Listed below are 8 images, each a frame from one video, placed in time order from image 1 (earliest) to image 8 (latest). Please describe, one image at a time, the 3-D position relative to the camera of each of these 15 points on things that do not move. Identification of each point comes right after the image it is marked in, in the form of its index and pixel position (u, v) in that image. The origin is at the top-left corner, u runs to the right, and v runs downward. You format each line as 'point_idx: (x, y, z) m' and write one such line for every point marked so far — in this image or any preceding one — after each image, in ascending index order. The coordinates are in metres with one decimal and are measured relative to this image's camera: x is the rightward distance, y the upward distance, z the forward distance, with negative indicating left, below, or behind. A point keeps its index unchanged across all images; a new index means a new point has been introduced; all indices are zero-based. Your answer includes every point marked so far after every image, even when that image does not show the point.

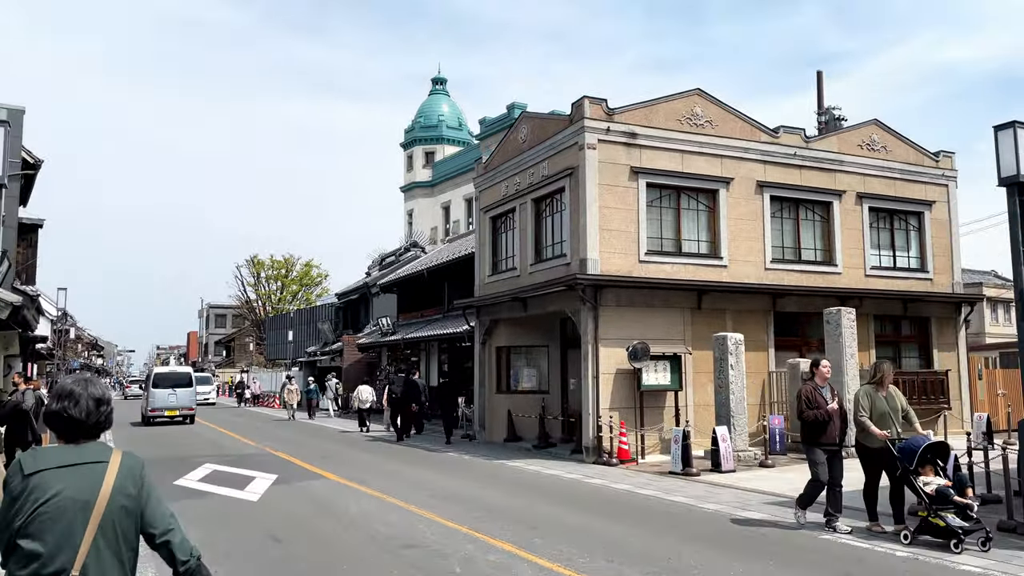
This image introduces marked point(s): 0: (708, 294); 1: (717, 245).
0: (+4.3, -0.2, +17.8) m
1: (+4.6, +1.0, +18.1) m
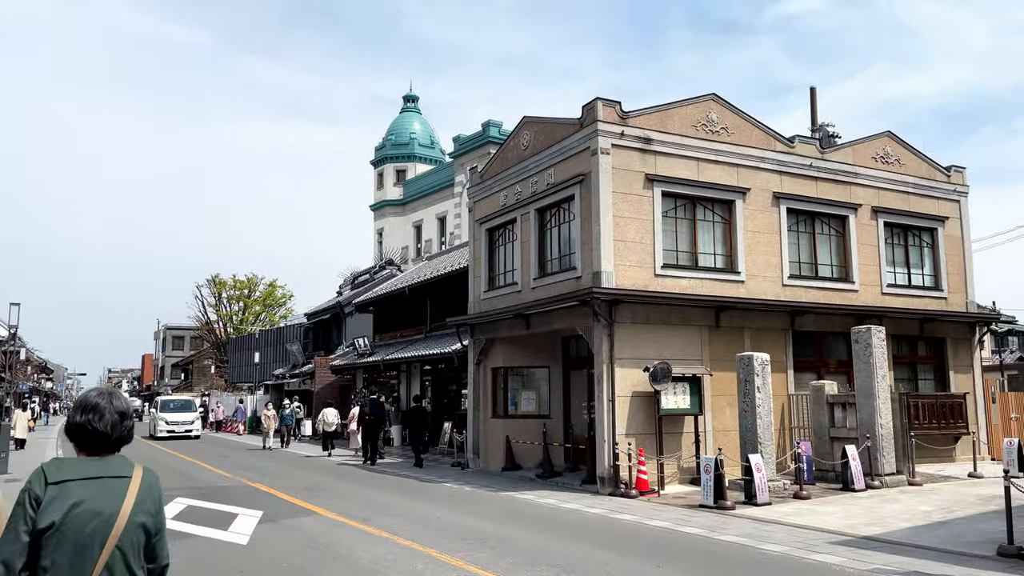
0: (+4.4, -0.5, +16.6) m
1: (+4.7, +0.6, +17.0) m
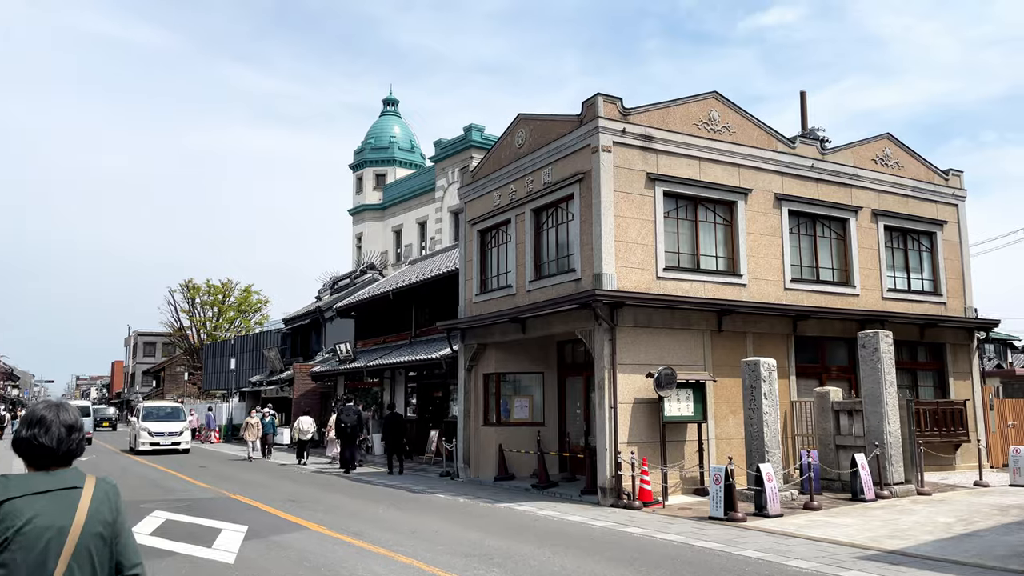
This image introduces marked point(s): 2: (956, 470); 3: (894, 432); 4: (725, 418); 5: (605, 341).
0: (+4.3, -0.6, +16.1) m
1: (+4.6, +0.5, +16.5) m
2: (+10.5, -4.3, +19.1) m
3: (+7.0, -2.6, +14.8) m
4: (+4.2, -2.6, +15.9) m
5: (+1.7, -1.0, +14.7) m
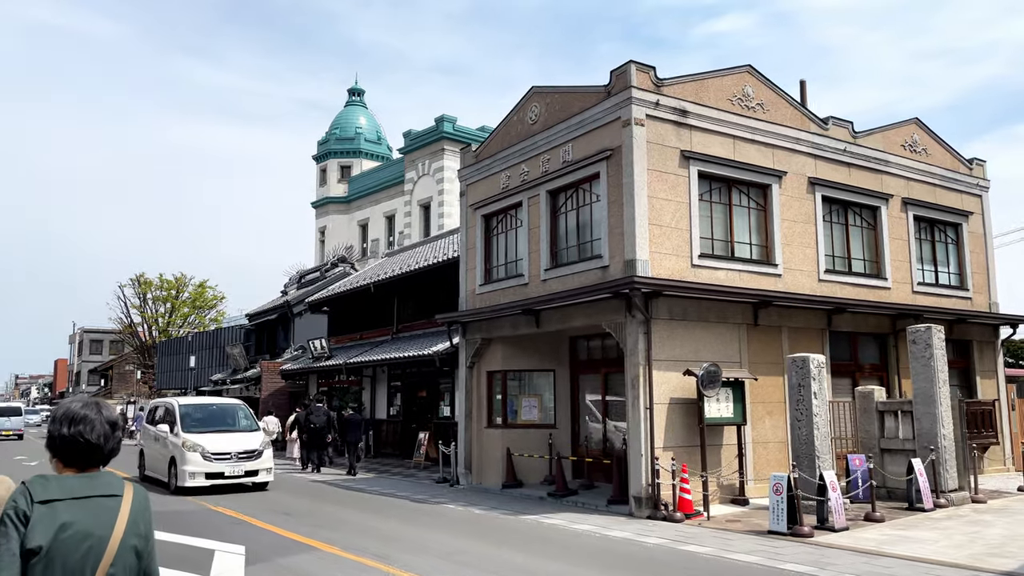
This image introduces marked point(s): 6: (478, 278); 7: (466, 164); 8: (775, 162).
0: (+4.6, -0.4, +14.8) m
1: (+4.9, +0.7, +15.3) m
2: (+10.6, -4.2, +18.1) m
3: (+7.4, -2.5, +13.6) m
4: (+4.5, -2.4, +14.6) m
5: (+2.1, -0.8, +13.2) m
6: (-0.7, +0.2, +17.6) m
7: (-1.0, +2.8, +18.4) m
8: (+5.1, +2.4, +15.5) m
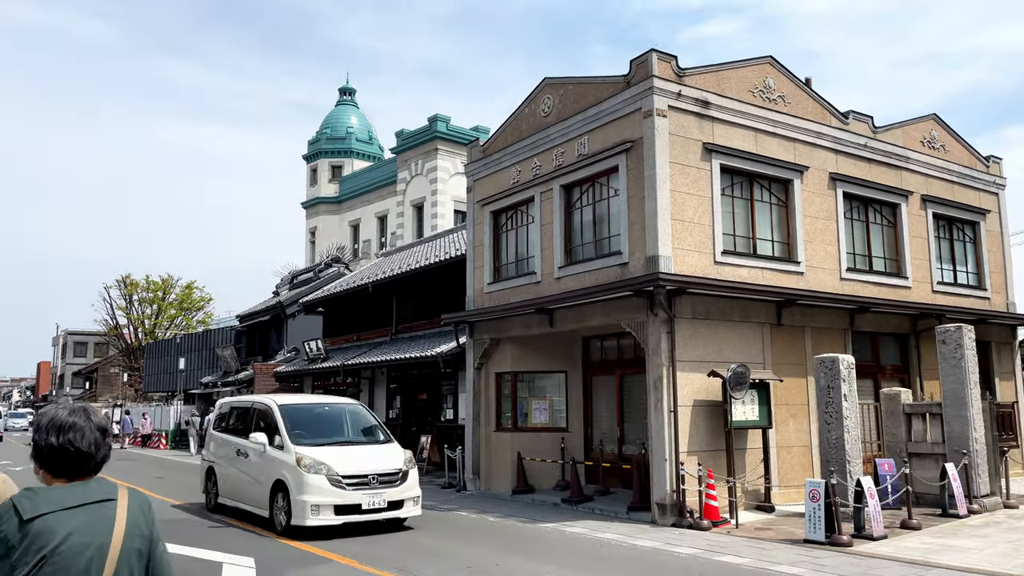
0: (+4.9, -0.3, +14.3) m
1: (+5.1, +0.7, +14.8) m
2: (+10.8, -4.2, +17.7) m
3: (+7.6, -2.5, +13.1) m
4: (+4.8, -2.3, +14.1) m
5: (+2.4, -0.7, +12.7) m
6: (-0.5, +0.2, +17.0) m
7: (-0.8, +2.9, +17.8) m
8: (+5.3, +2.5, +15.0) m
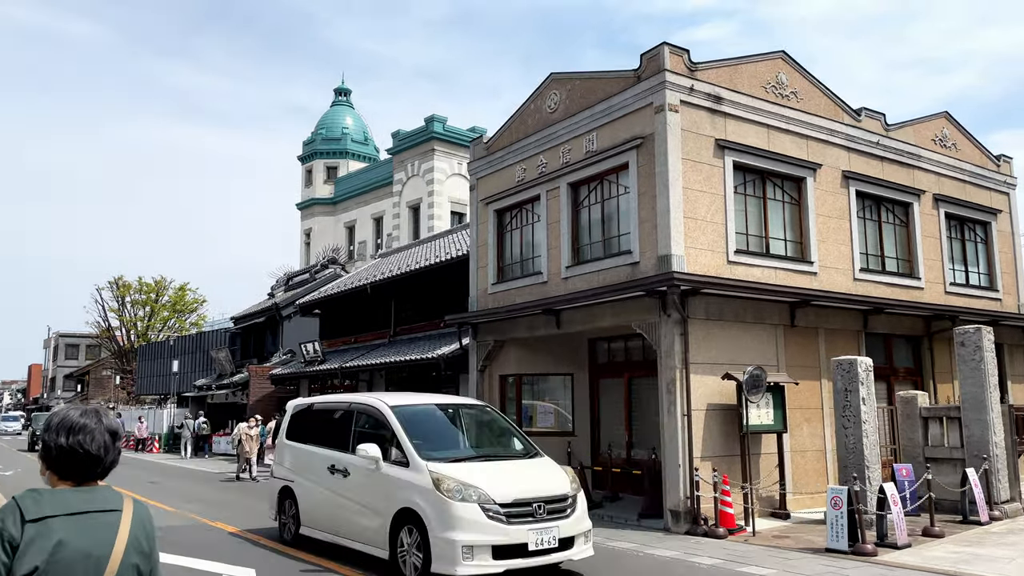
0: (+5.0, -0.4, +13.9) m
1: (+5.2, +0.7, +14.4) m
2: (+10.9, -4.2, +17.4) m
3: (+7.7, -2.5, +12.8) m
4: (+4.9, -2.3, +13.7) m
5: (+2.5, -0.7, +12.3) m
6: (-0.4, +0.2, +16.6) m
7: (-0.7, +2.8, +17.4) m
8: (+5.4, +2.4, +14.7) m
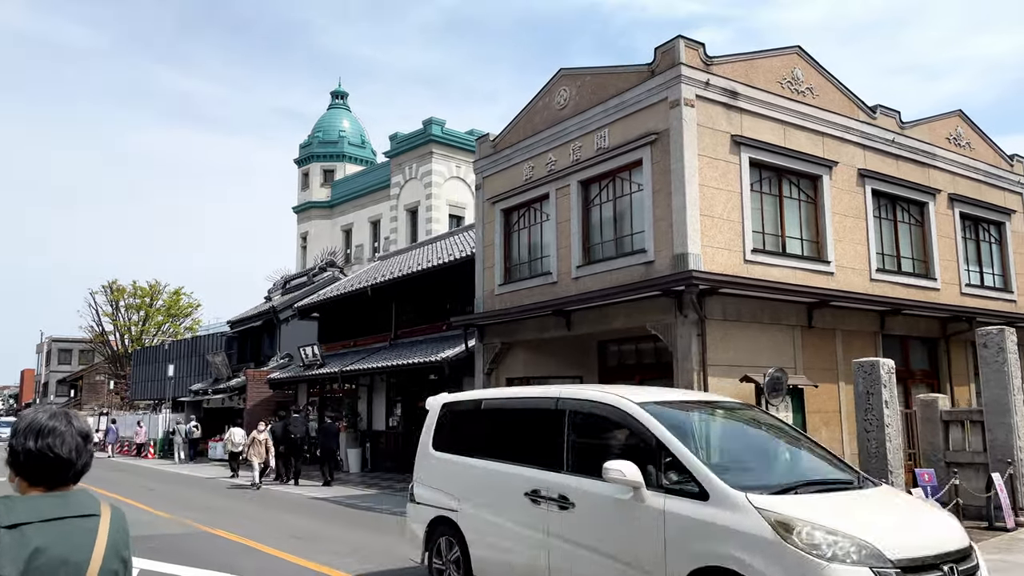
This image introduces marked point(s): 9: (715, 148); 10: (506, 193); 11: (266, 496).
0: (+5.2, -0.4, +13.6) m
1: (+5.4, +0.7, +14.1) m
2: (+11.0, -4.2, +17.0) m
3: (+7.9, -2.5, +12.4) m
4: (+5.1, -2.3, +13.4) m
5: (+2.7, -0.7, +11.9) m
6: (-0.3, +0.2, +16.2) m
7: (-0.6, +2.8, +17.0) m
8: (+5.6, +2.4, +14.4) m
9: (+3.2, +2.2, +12.7) m
10: (-0.1, +1.9, +16.2) m
11: (-5.5, -4.7, +18.0) m
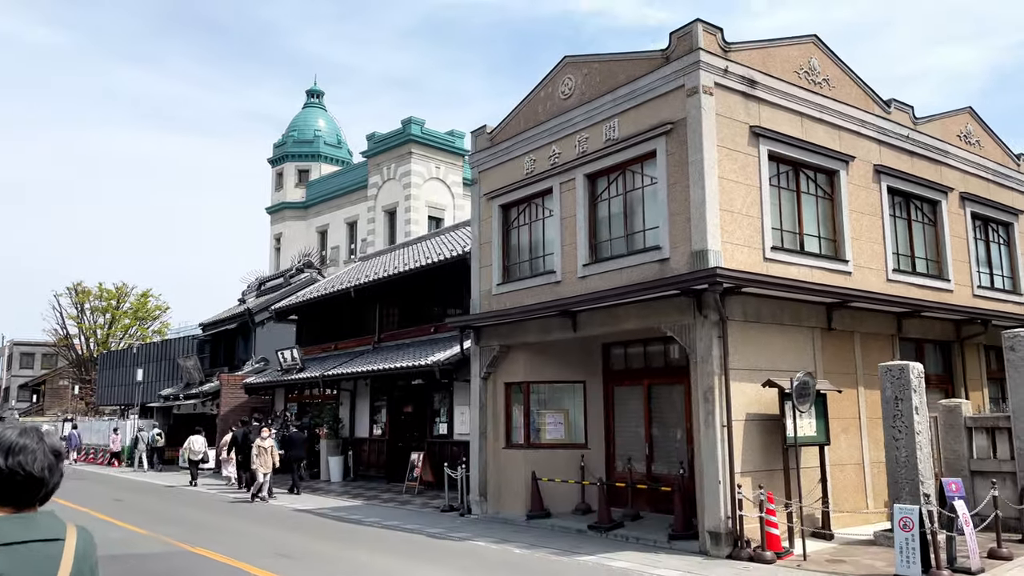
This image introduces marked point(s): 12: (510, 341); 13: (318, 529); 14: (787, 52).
0: (+5.2, -0.4, +12.9) m
1: (+5.5, +0.7, +13.4) m
2: (+11.0, -4.3, +16.6) m
3: (+8.0, -2.5, +11.9) m
4: (+5.1, -2.3, +12.7) m
5: (+2.8, -0.7, +11.2) m
6: (-0.3, +0.2, +15.4) m
7: (-0.6, +2.8, +16.2) m
8: (+5.6, +2.4, +13.7) m
9: (+3.3, +2.2, +12.0) m
10: (-0.1, +1.9, +15.4) m
11: (-5.6, -4.6, +16.9) m
12: (0.0, -1.0, +15.0) m
13: (-3.5, -4.0, +13.6) m
14: (+4.5, +3.9, +13.2) m
